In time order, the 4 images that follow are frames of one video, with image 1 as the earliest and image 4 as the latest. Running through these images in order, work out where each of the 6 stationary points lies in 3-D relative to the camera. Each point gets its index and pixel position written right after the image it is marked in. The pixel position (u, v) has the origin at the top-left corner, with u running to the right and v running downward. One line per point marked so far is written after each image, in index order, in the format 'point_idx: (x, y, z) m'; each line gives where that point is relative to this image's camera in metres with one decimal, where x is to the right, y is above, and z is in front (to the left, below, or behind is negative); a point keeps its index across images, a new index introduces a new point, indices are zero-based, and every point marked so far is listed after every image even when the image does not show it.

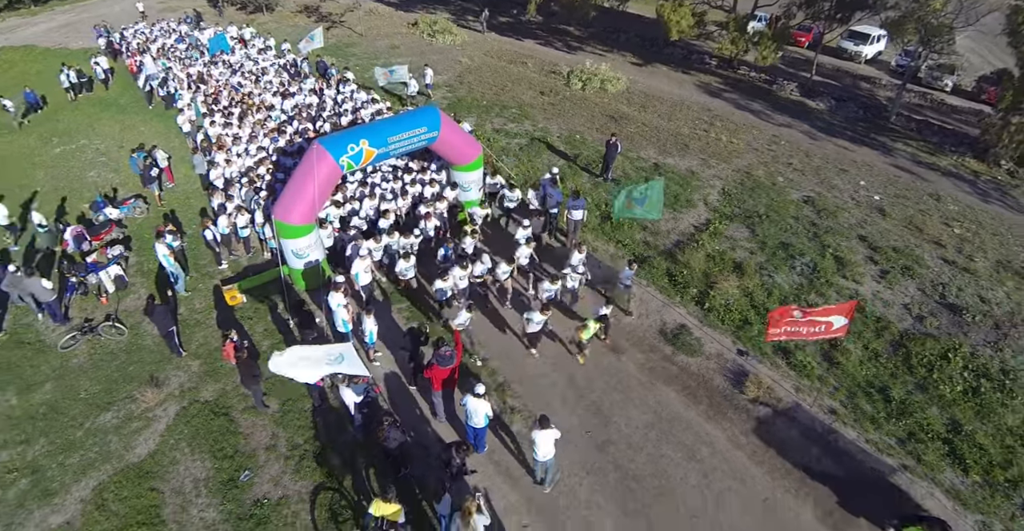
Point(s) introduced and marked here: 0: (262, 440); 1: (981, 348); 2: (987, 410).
0: (-4.6, -3.2, +10.8) m
1: (+11.0, -1.9, +13.6) m
2: (+9.8, -3.0, +12.1) m
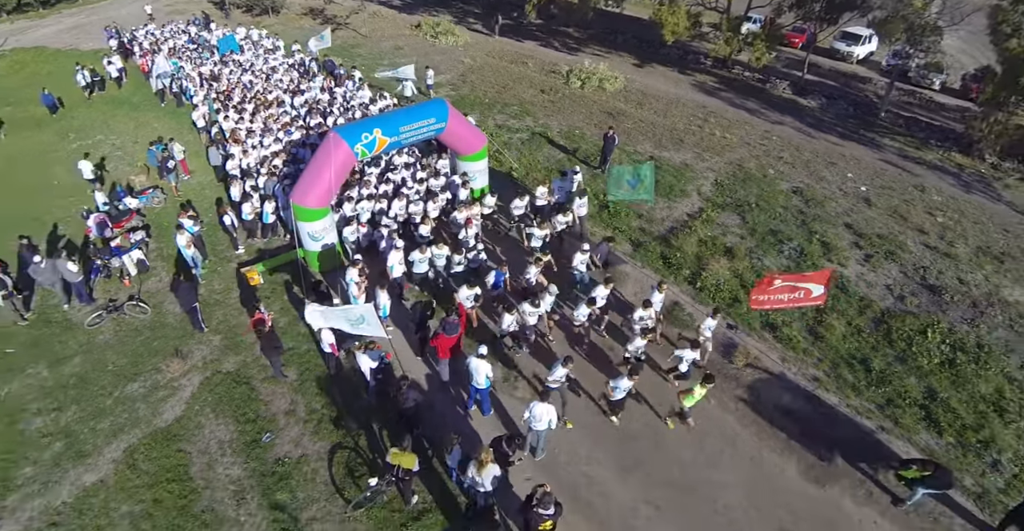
0: (-4.6, -2.8, +11.6) m
1: (+11.1, -1.5, +14.4) m
2: (+9.9, -2.5, +12.9) m
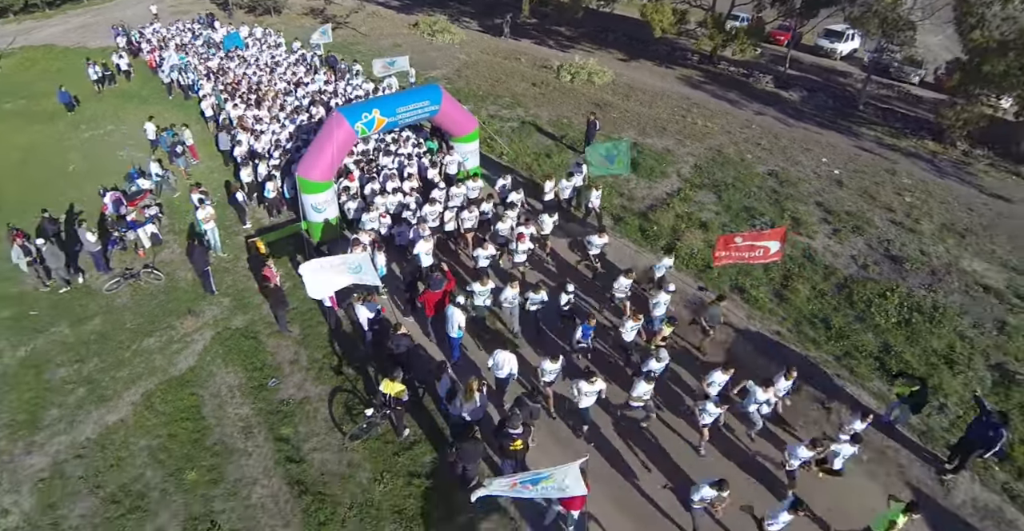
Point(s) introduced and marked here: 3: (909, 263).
0: (-4.9, -2.0, +12.6) m
1: (+10.7, -0.6, +15.4) m
2: (+9.6, -1.7, +13.9) m
3: (+11.2, +0.1, +16.4) m
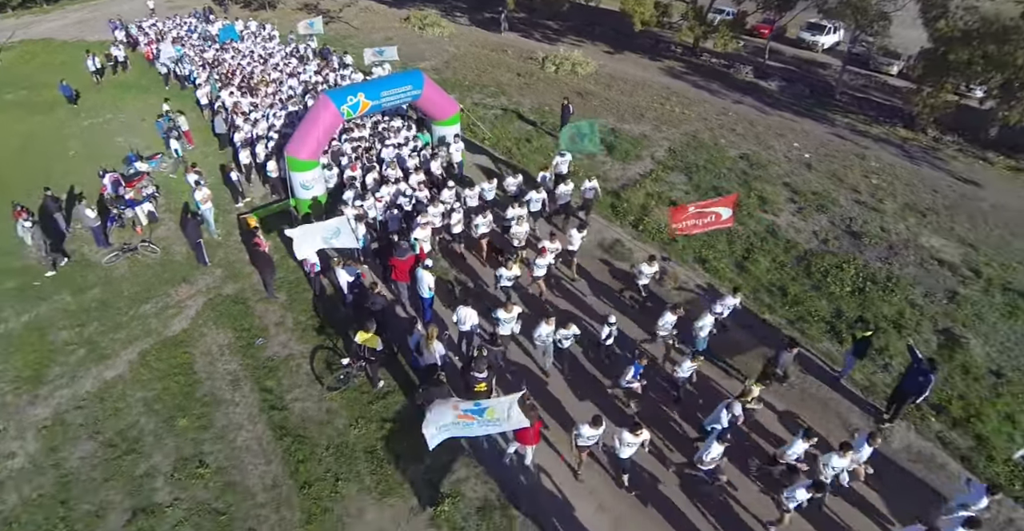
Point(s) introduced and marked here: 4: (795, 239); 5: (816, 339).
0: (-5.6, -1.2, +13.5) m
1: (+10.1, +0.1, +16.3) m
2: (+8.9, -0.9, +14.7) m
3: (+10.5, +0.8, +17.2) m
4: (+8.2, +0.8, +17.0) m
5: (+7.0, -1.7, +13.5) m
